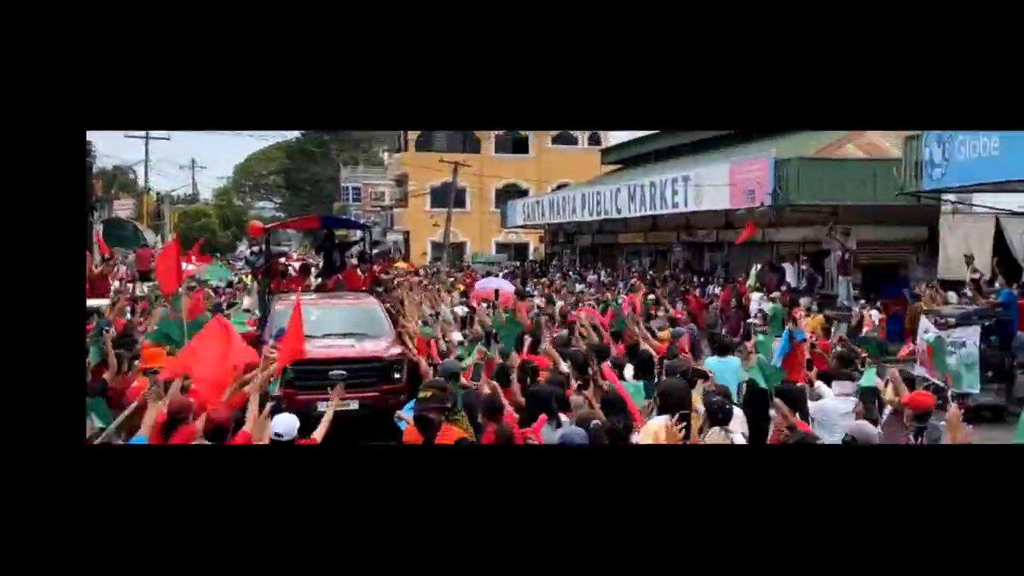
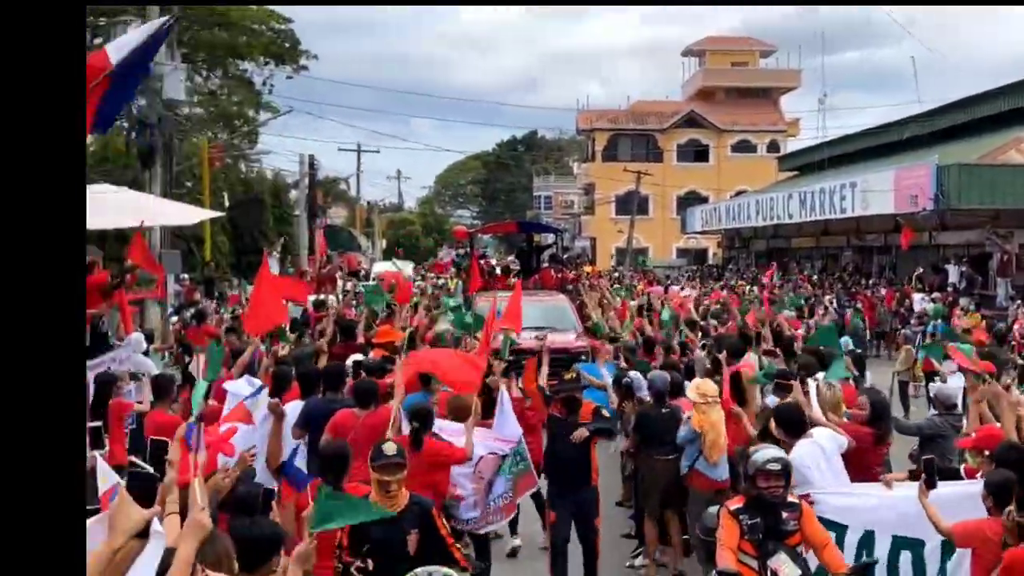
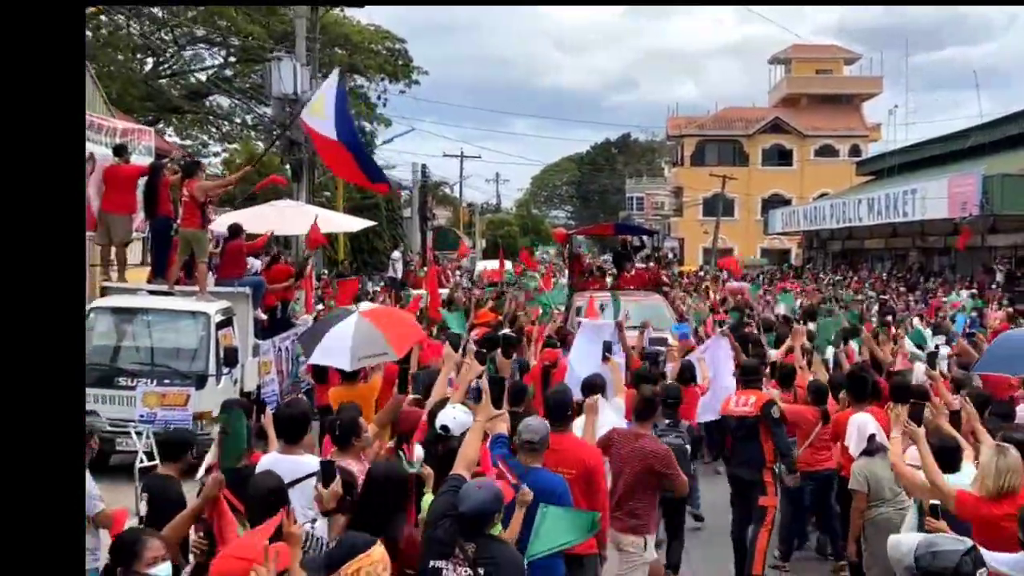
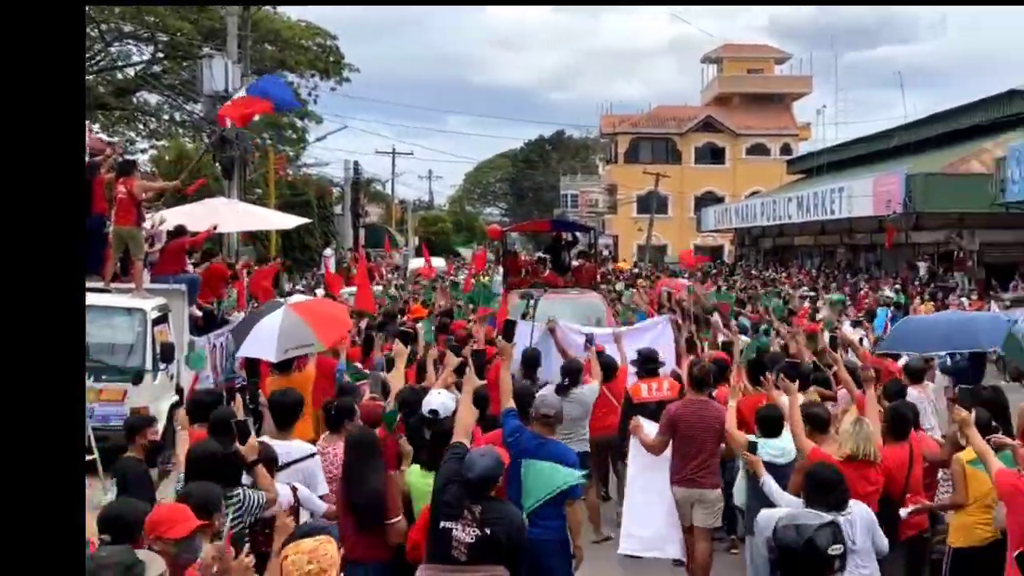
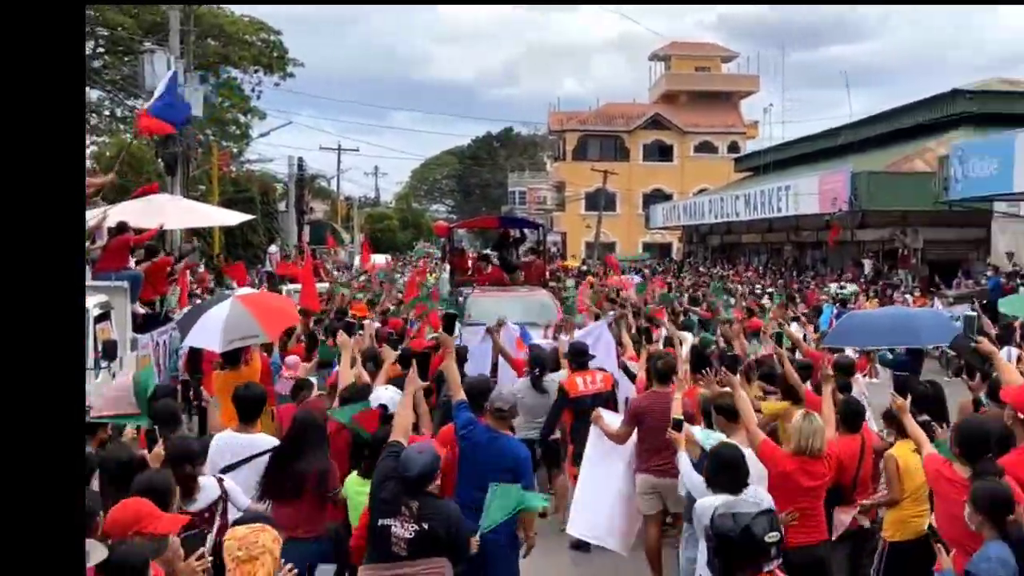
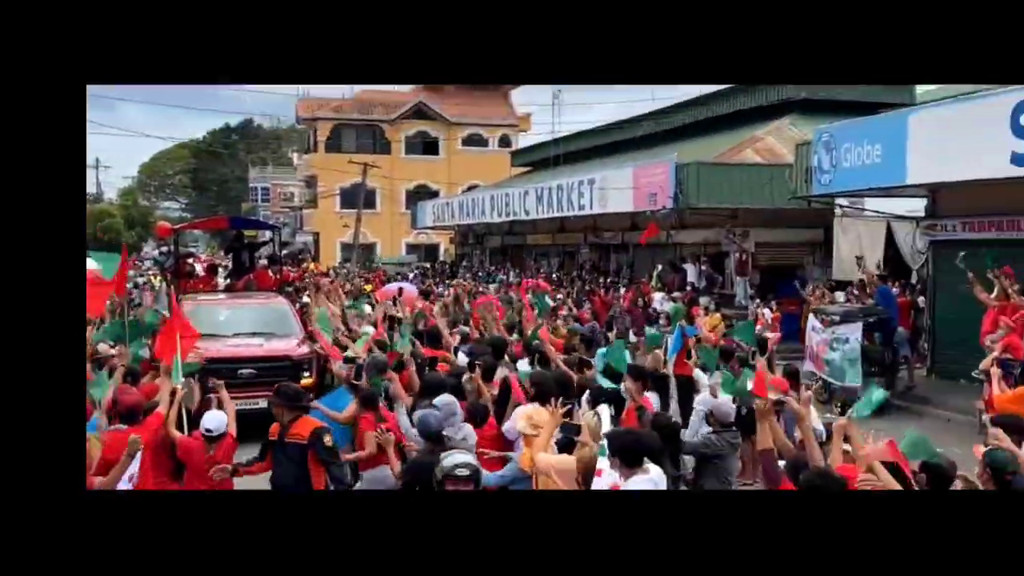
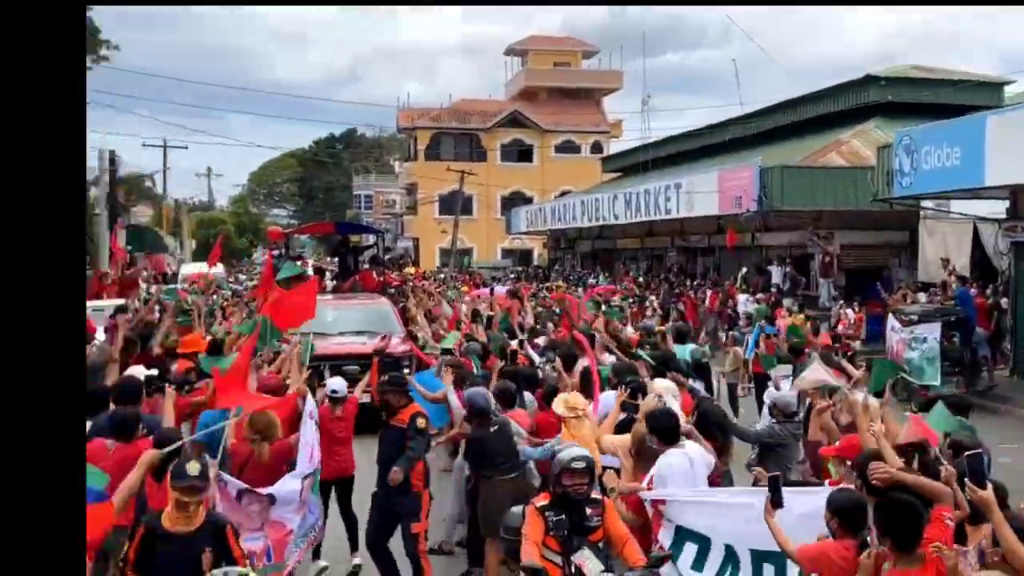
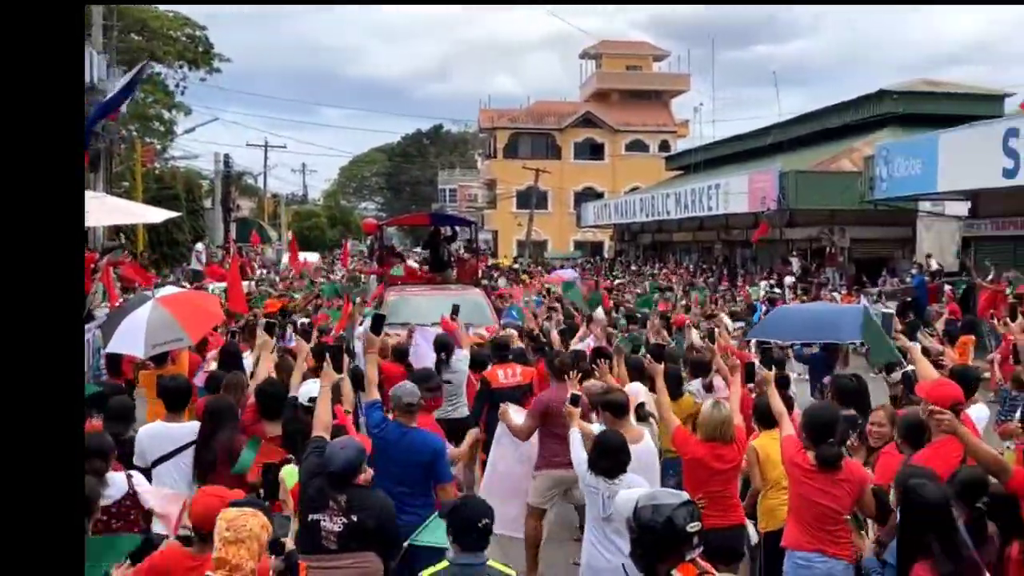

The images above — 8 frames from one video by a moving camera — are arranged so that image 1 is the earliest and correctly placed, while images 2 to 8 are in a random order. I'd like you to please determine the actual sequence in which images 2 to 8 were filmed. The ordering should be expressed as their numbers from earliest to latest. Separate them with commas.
6, 7, 2, 3, 4, 5, 8
